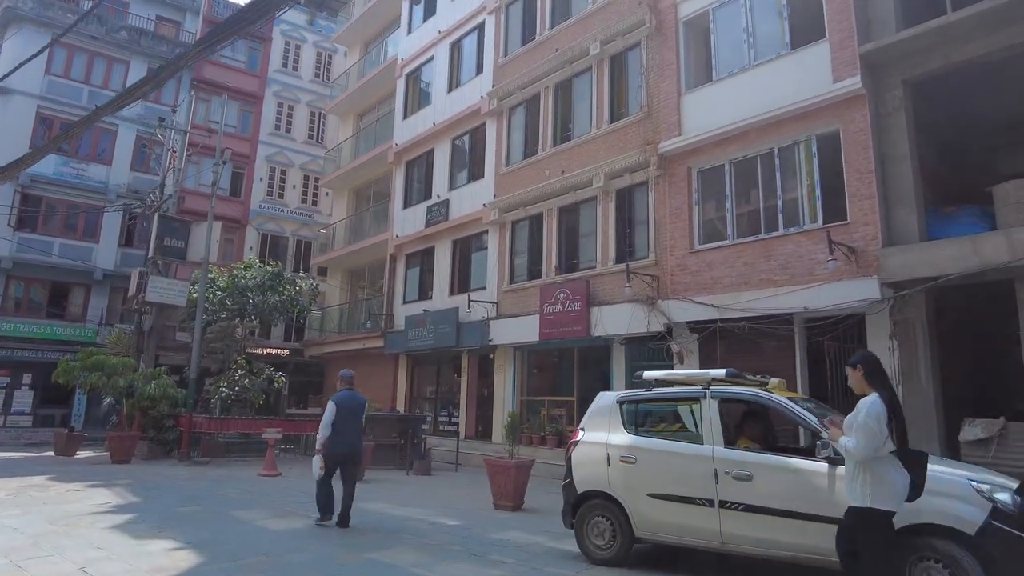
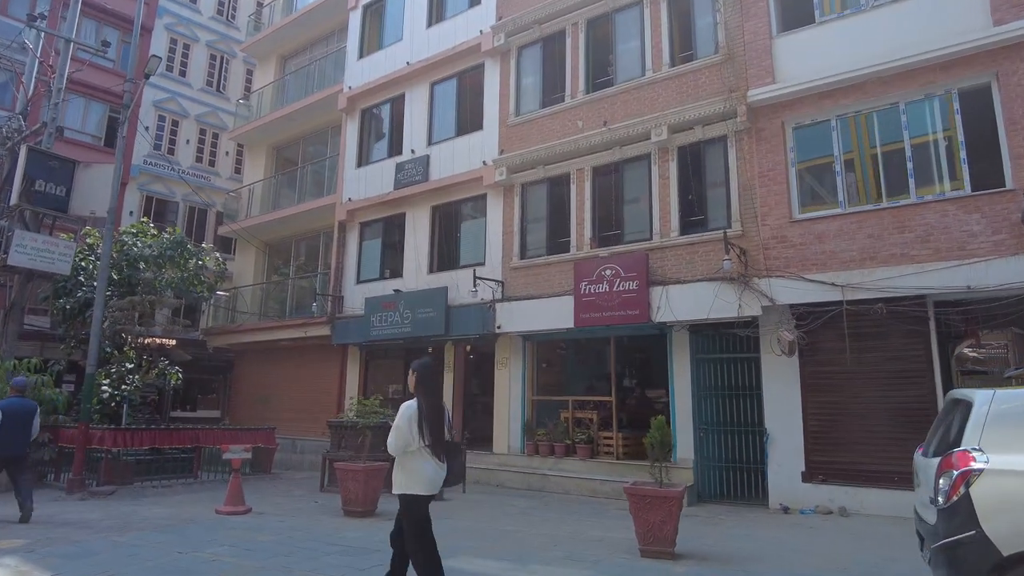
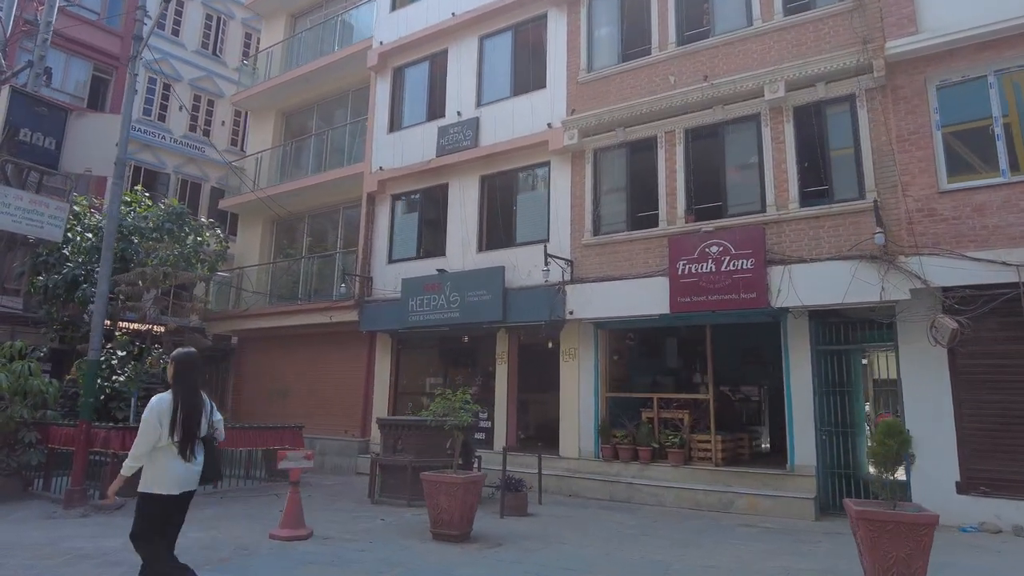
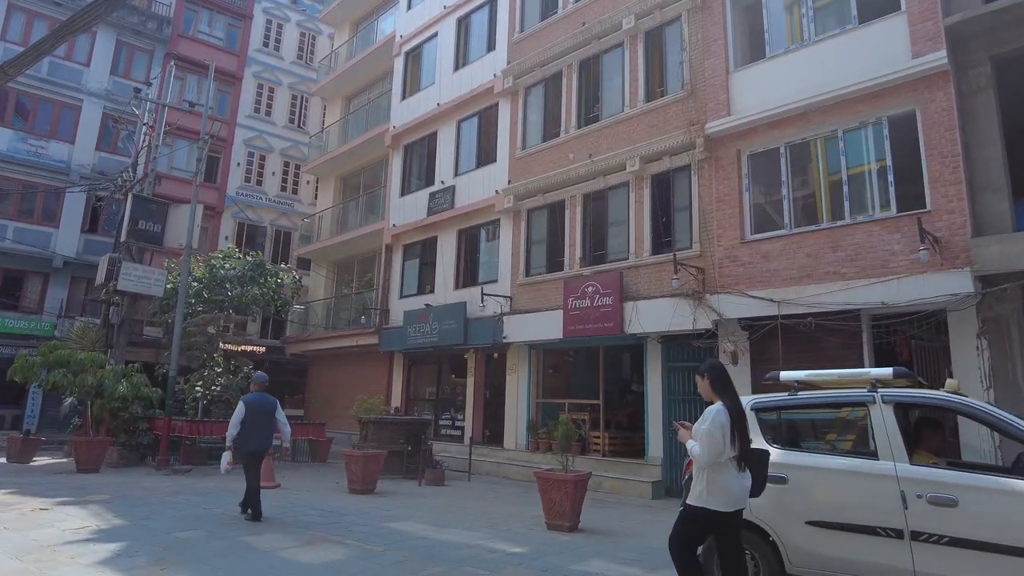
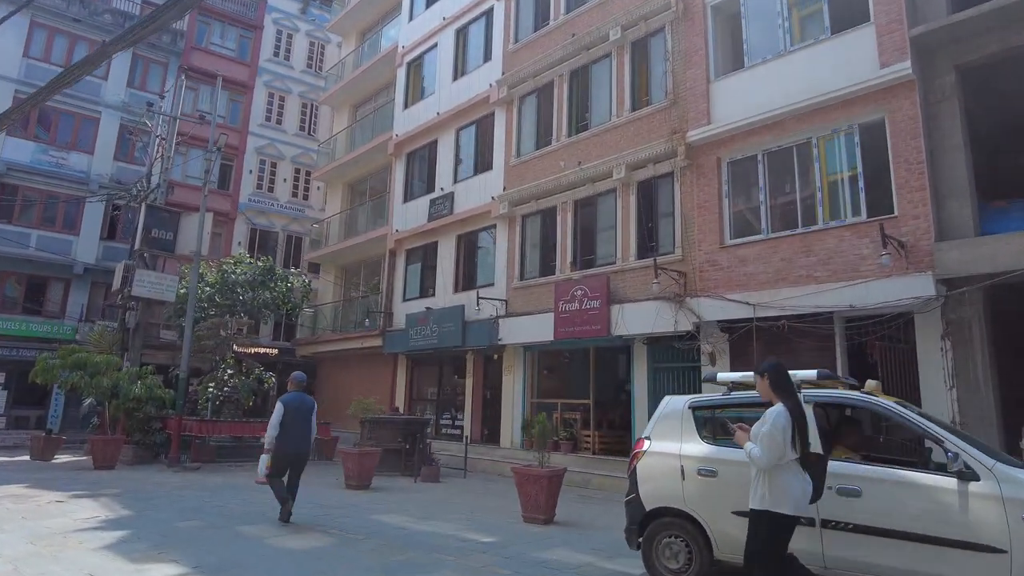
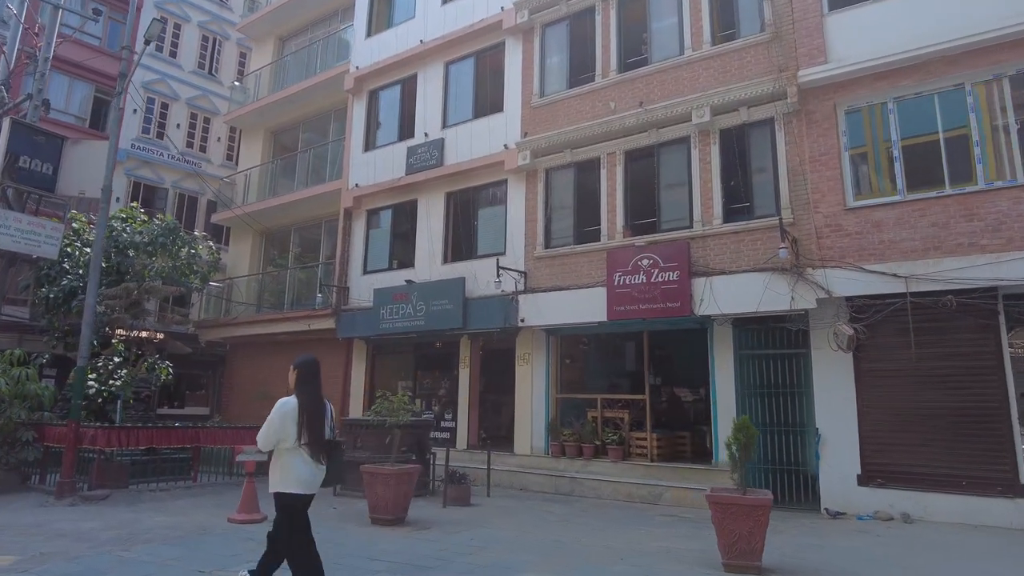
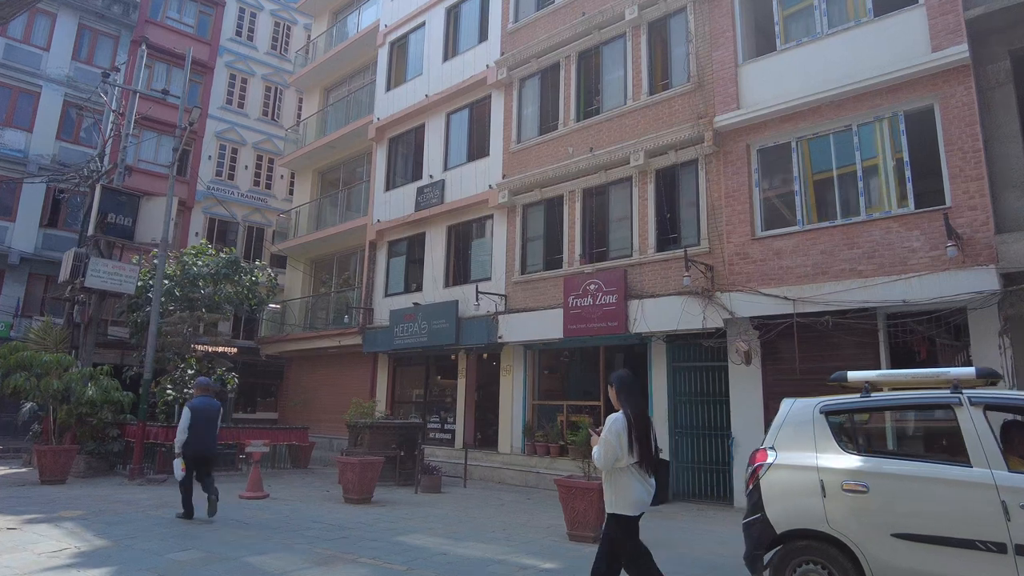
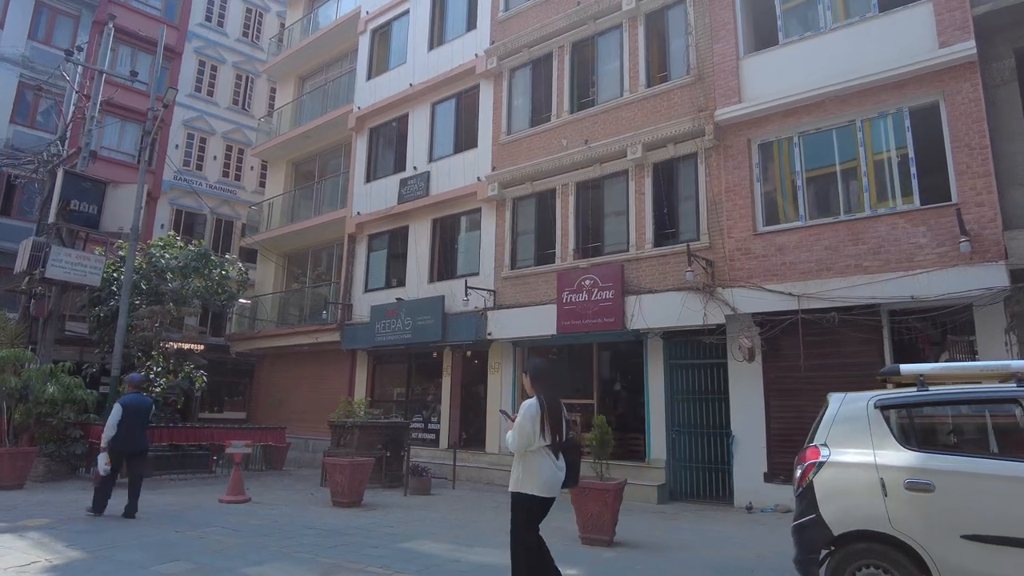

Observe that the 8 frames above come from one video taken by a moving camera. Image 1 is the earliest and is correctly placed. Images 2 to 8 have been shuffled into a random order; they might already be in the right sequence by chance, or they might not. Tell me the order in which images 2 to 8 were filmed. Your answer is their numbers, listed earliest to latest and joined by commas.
5, 4, 7, 8, 2, 6, 3
